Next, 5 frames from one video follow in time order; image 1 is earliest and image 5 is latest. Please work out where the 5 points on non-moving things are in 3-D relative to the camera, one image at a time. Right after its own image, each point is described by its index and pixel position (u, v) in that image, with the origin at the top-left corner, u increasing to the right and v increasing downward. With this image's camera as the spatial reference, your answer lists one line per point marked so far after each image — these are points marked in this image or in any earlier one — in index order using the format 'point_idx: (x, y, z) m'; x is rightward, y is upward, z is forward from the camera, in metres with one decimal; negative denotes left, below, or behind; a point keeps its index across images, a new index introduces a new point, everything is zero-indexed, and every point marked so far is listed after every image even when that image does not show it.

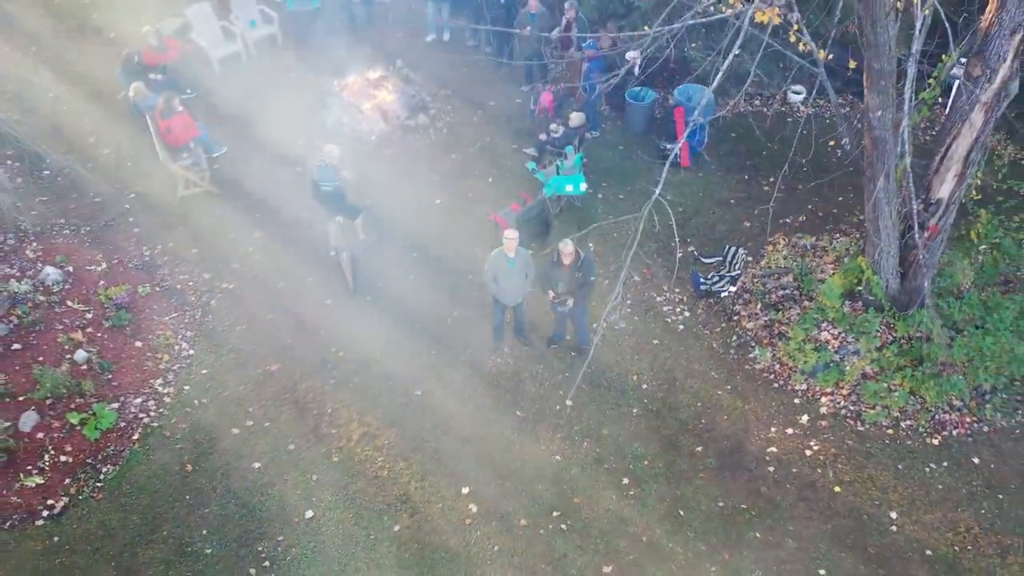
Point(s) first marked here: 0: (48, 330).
0: (-2.4, -0.2, +6.1) m
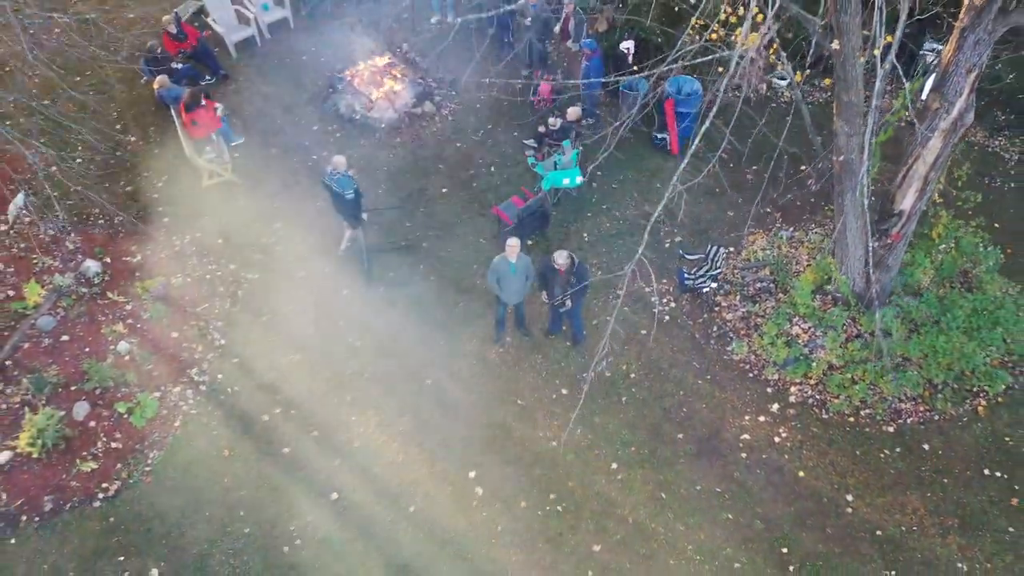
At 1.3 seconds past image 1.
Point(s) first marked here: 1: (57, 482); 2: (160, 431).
0: (-2.4, -0.2, +6.7) m
1: (-2.3, -1.0, +5.9) m
2: (-1.9, -0.8, +6.2) m
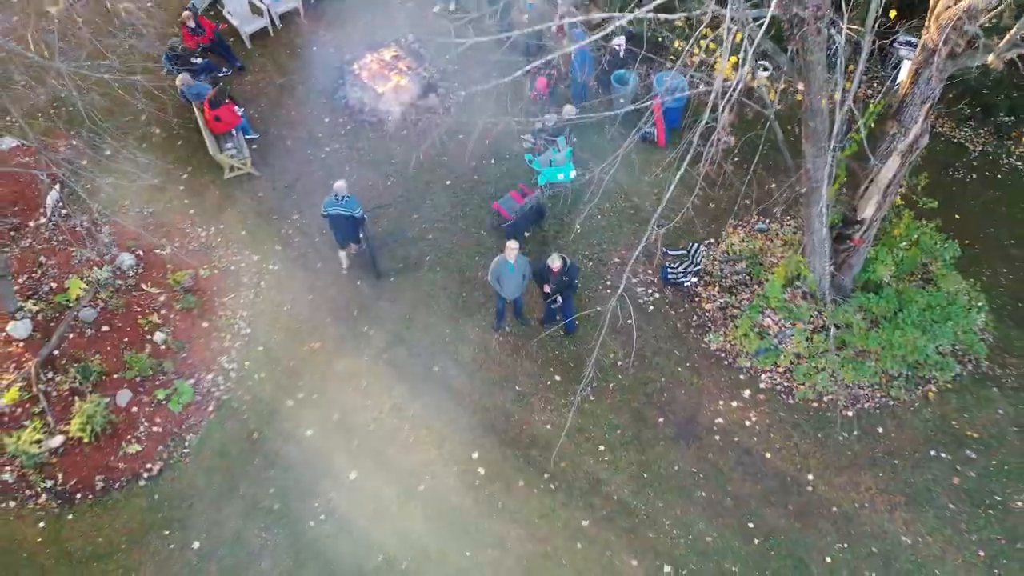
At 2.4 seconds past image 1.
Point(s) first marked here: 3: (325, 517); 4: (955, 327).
0: (-2.4, -0.2, +7.4) m
1: (-2.3, -1.0, +6.6) m
2: (-1.9, -0.8, +7.0) m
3: (-1.0, -1.3, +6.4) m
4: (+2.8, -0.2, +7.2) m
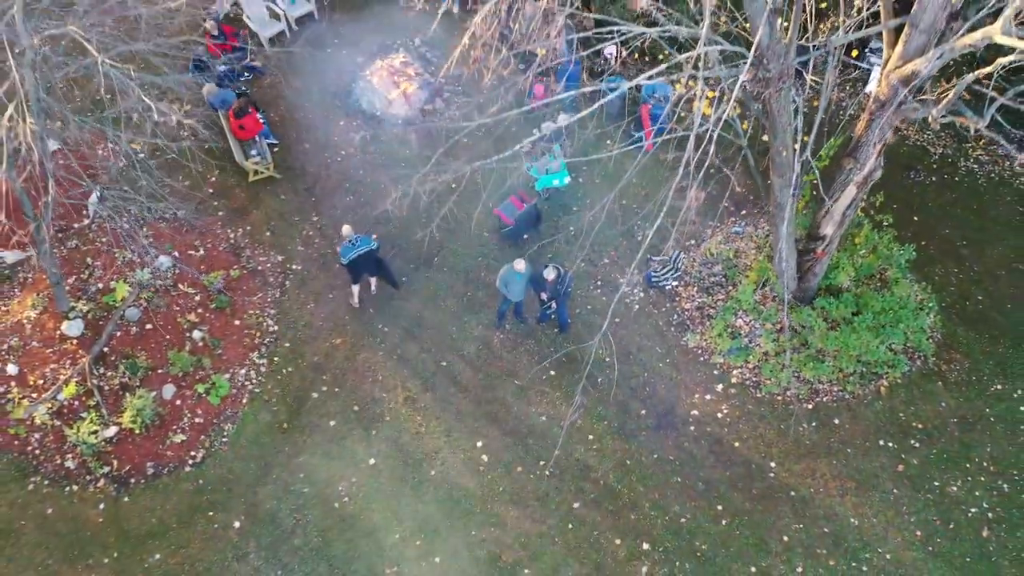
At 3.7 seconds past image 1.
0: (-2.4, -0.2, +8.3) m
1: (-2.3, -1.1, +7.6) m
2: (-1.9, -0.8, +7.9) m
3: (-1.0, -1.4, +7.4) m
4: (+2.8, -0.3, +8.1) m
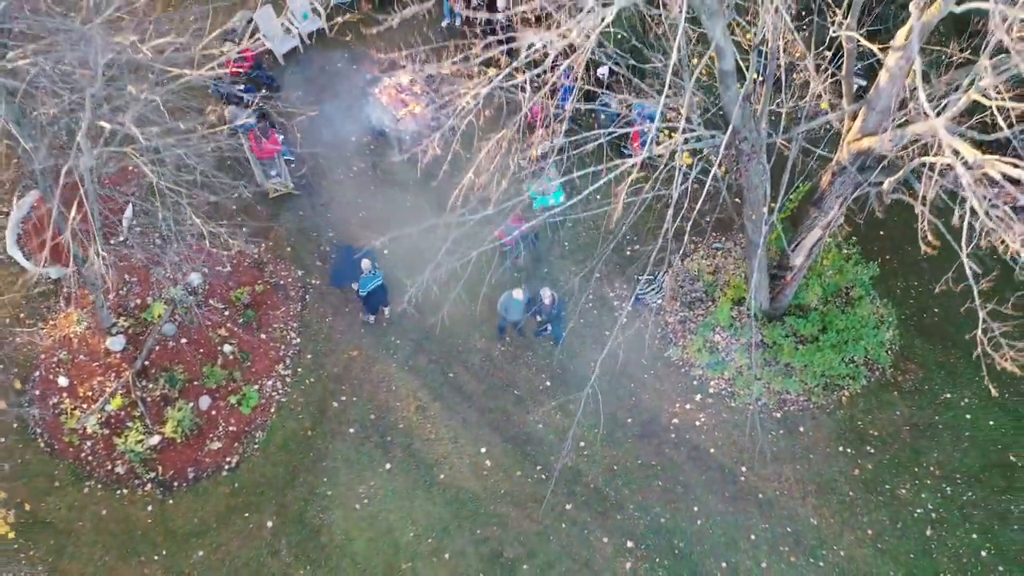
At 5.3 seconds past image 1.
0: (-2.4, -0.3, +9.2) m
1: (-2.3, -1.3, +8.5) m
2: (-1.9, -1.0, +8.8) m
3: (-1.0, -1.6, +8.4) m
4: (+2.8, -0.4, +9.0) m
